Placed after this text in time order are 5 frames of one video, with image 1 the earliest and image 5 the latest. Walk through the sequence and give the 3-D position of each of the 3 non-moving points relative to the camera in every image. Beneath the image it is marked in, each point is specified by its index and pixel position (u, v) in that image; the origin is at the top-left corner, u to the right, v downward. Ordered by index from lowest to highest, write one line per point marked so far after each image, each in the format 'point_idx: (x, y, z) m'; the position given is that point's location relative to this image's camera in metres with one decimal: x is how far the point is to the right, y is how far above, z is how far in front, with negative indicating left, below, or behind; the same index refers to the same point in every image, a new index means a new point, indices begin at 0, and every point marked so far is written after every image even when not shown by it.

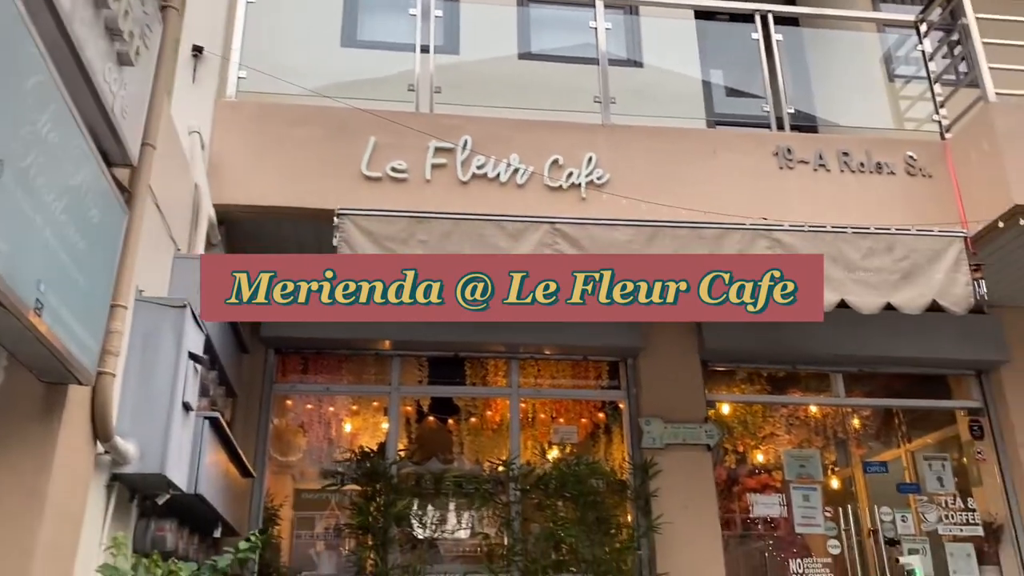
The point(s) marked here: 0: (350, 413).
0: (-1.1, -0.9, +6.3) m
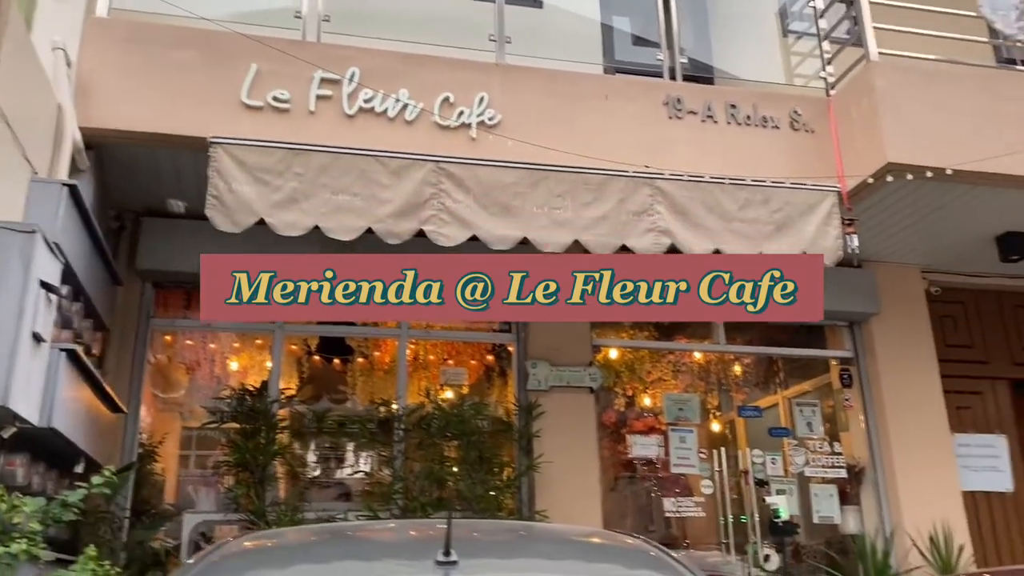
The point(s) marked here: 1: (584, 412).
0: (-2.0, -0.4, +6.2) m
1: (+0.5, -0.9, +6.3) m
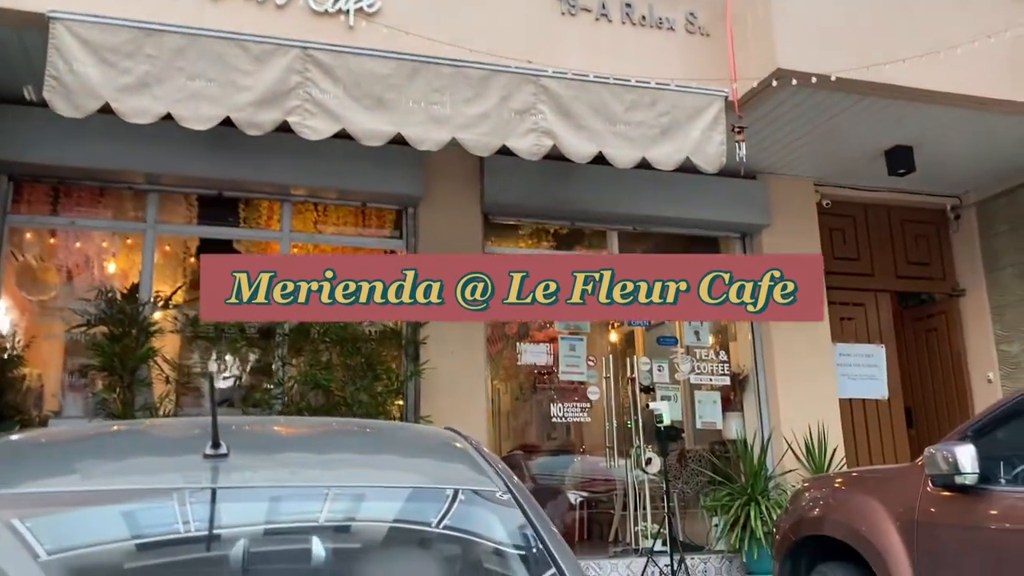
0: (-2.7, +0.3, +5.9) m
1: (-0.3, -0.2, +6.2) m
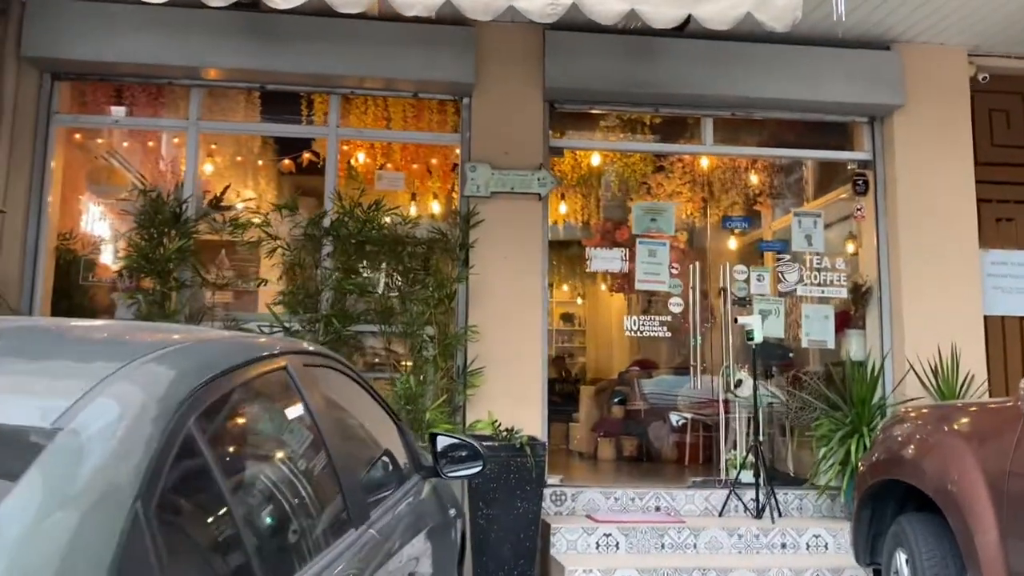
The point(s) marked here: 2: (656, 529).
0: (-2.3, +0.9, +5.7) m
1: (+0.1, +0.4, +5.6) m
2: (+0.8, -1.4, +5.0) m
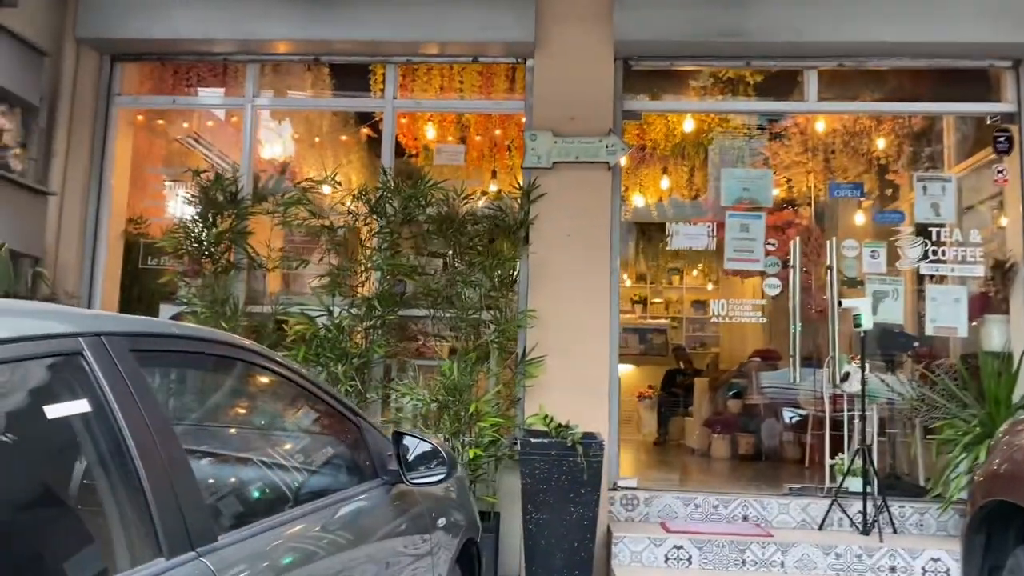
0: (-1.9, +1.0, +5.6) m
1: (+0.5, +0.5, +5.0) m
2: (+1.1, -1.3, +4.4) m
